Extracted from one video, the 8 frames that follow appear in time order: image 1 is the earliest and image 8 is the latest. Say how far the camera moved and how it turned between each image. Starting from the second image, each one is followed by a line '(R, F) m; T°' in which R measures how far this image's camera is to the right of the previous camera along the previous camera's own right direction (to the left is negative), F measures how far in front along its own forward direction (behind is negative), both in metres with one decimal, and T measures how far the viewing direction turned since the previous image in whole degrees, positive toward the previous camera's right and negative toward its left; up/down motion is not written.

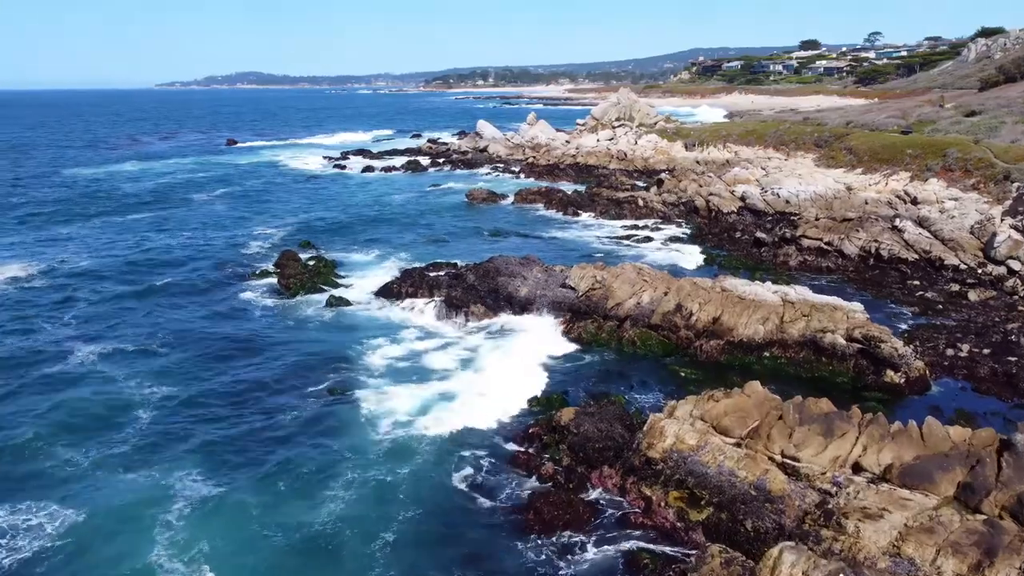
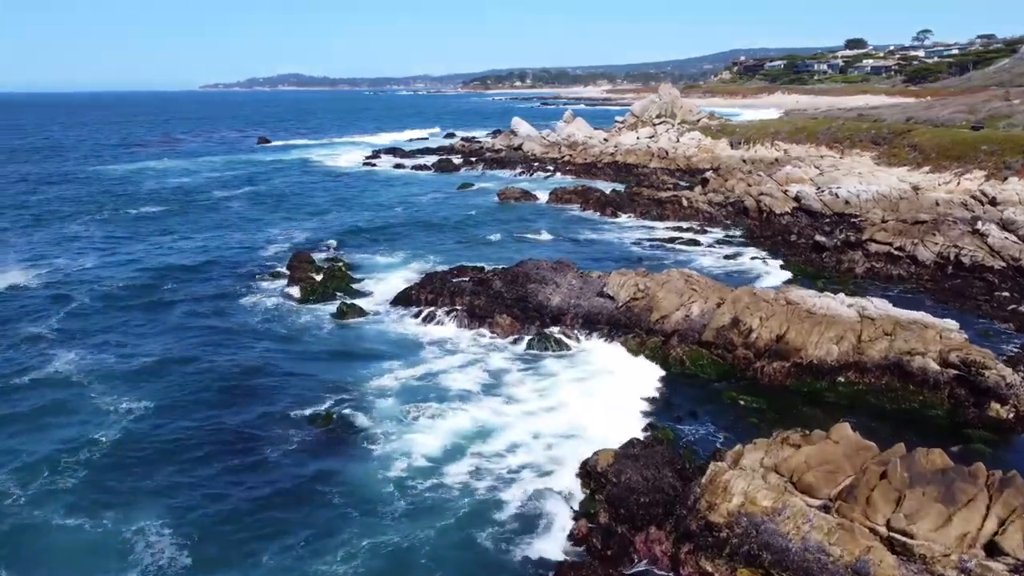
(+0.2, +3.2) m; -3°
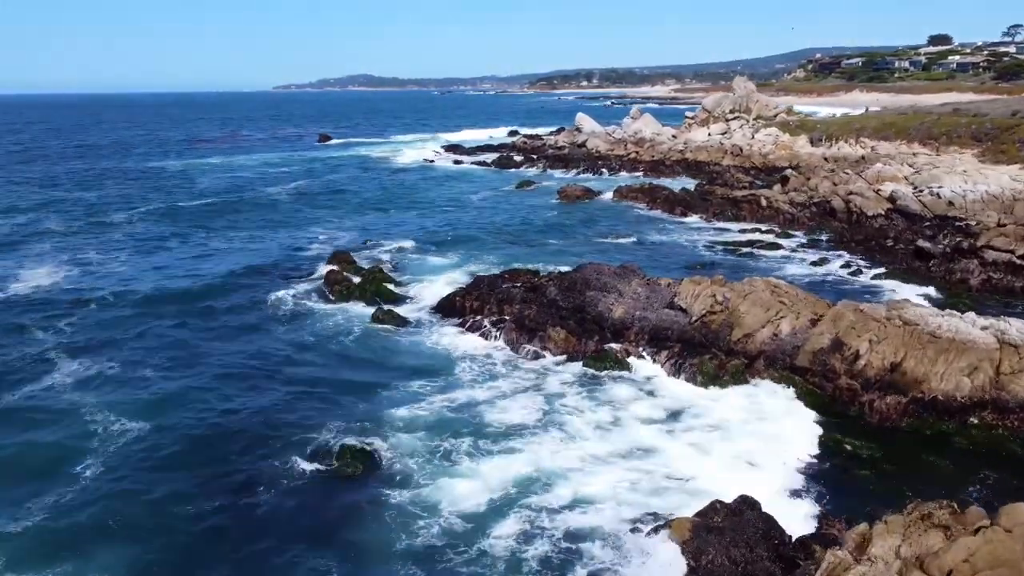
(+0.2, +3.2) m; -4°
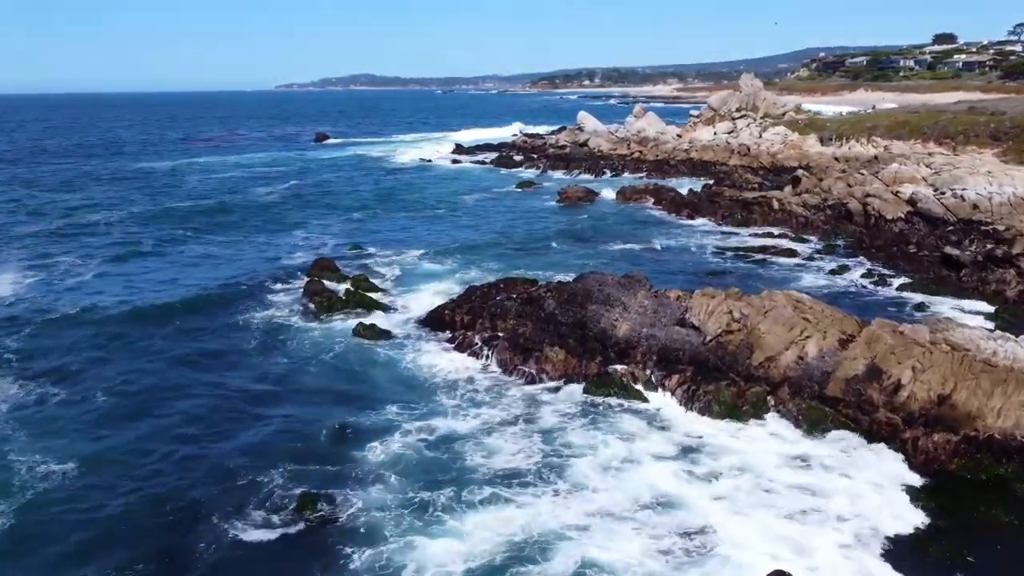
(+0.2, +2.1) m; 0°
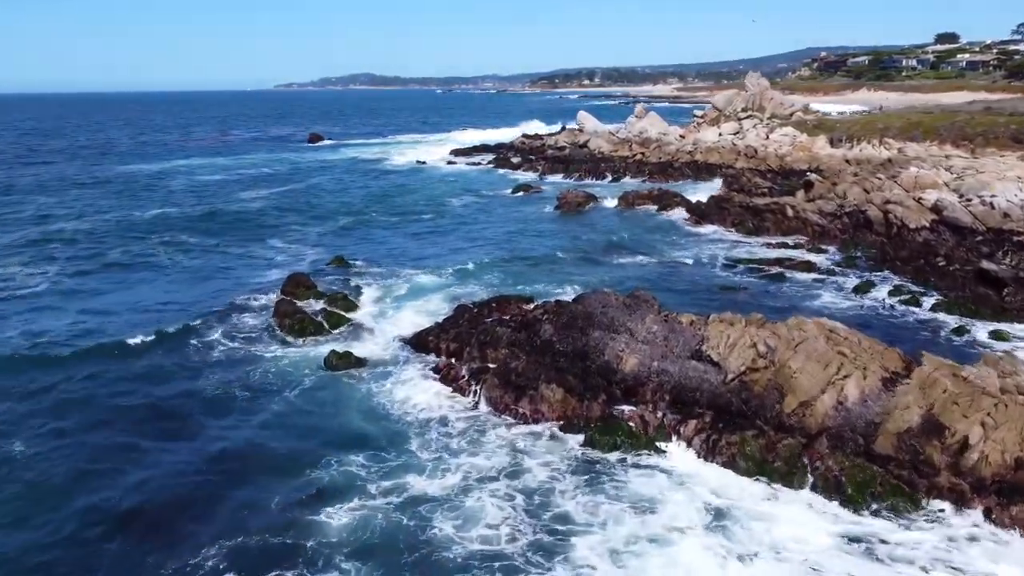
(+0.2, +2.5) m; 0°
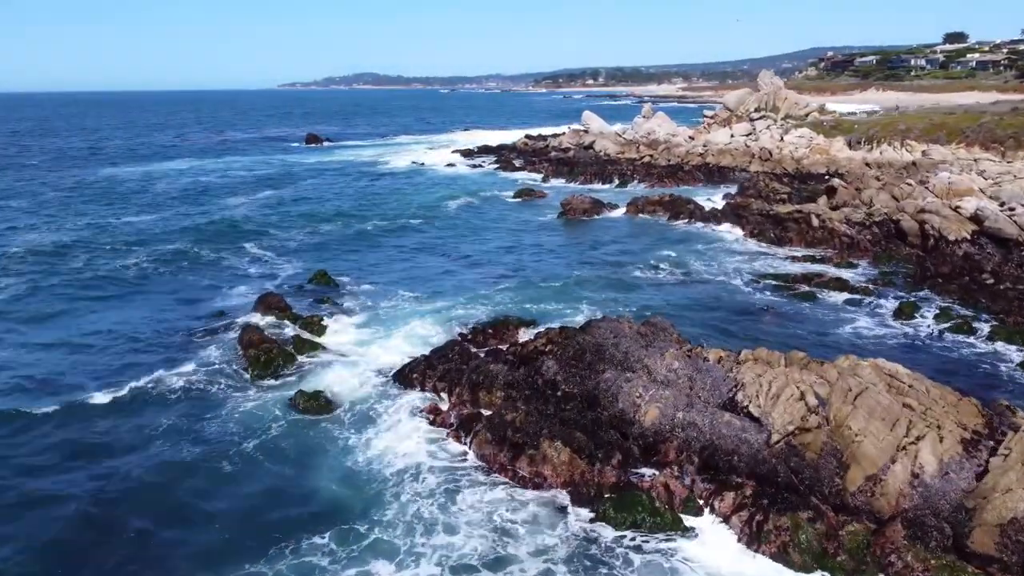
(+0.1, +2.8) m; 0°
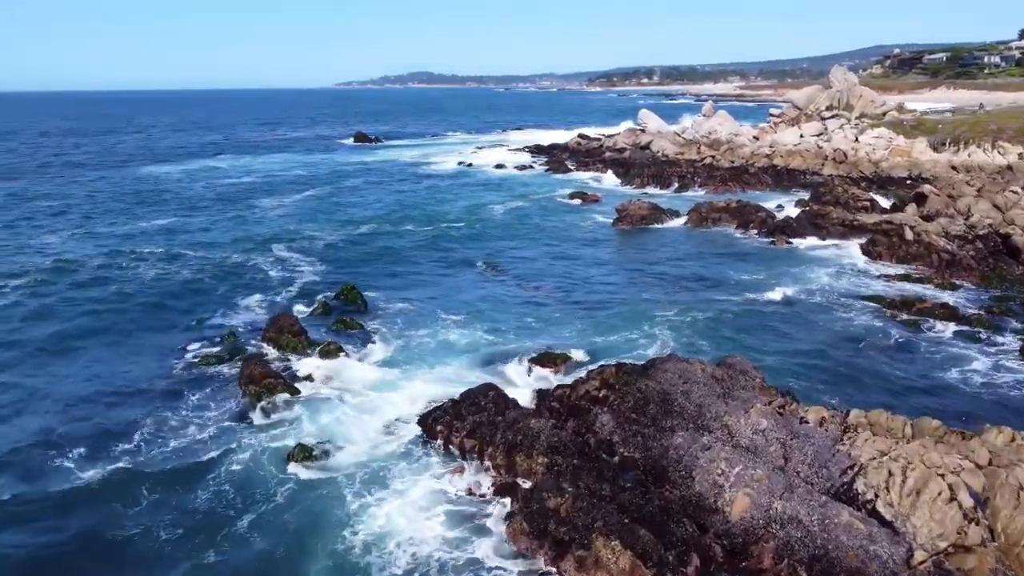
(0.0, +3.2) m; -4°
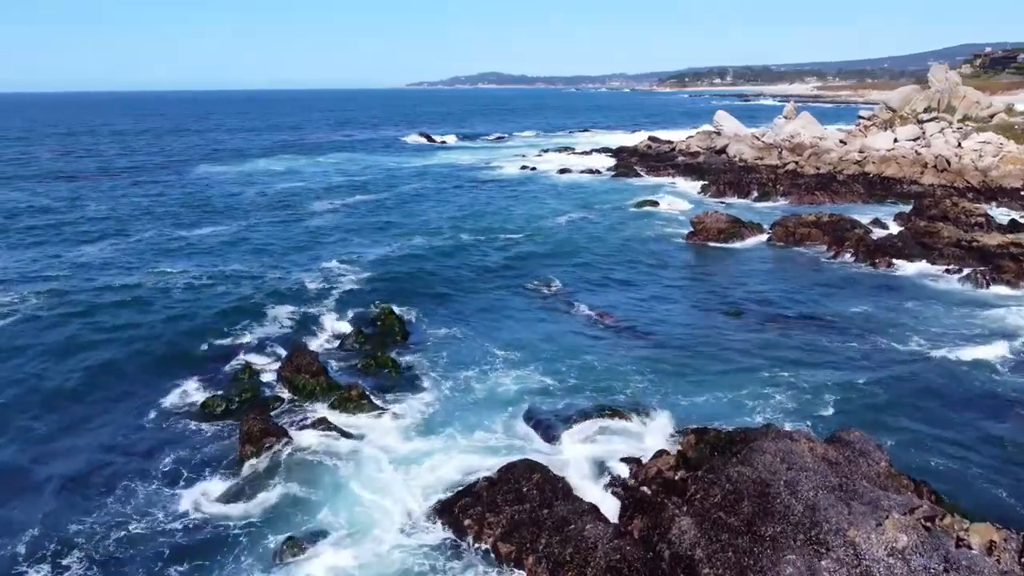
(+0.2, +3.3) m; -5°
